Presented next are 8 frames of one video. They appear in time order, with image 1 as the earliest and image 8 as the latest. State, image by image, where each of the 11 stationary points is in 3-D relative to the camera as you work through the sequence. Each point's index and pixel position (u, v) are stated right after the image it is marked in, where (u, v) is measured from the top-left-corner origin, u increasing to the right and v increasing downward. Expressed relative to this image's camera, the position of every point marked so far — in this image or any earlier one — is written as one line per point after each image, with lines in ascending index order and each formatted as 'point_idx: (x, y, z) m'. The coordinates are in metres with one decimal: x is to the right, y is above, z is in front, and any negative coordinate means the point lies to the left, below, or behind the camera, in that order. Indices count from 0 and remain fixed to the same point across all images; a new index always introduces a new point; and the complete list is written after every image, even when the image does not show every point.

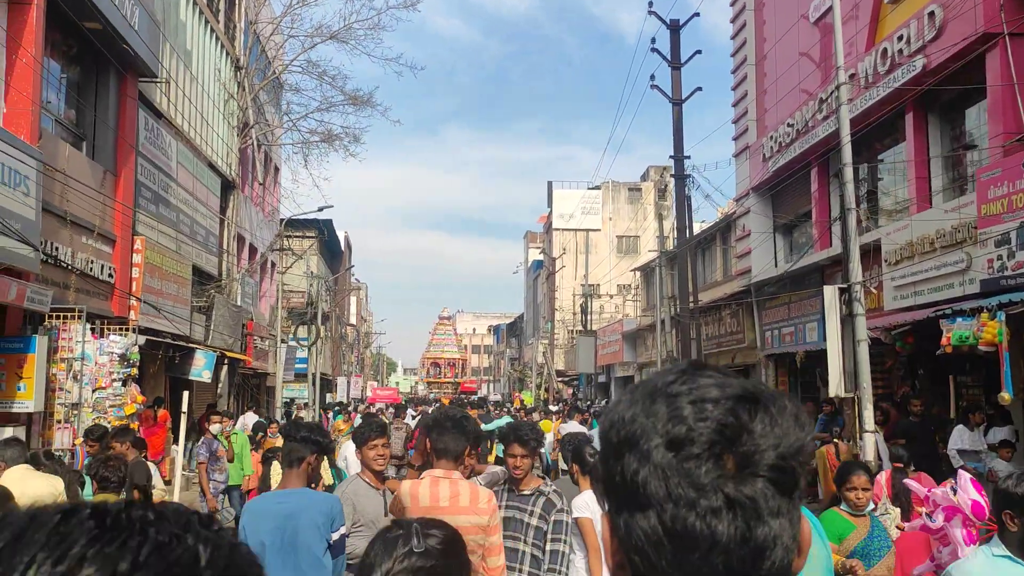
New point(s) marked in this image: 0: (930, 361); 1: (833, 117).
0: (+5.4, -0.9, +11.3) m
1: (+5.2, +2.8, +14.3) m
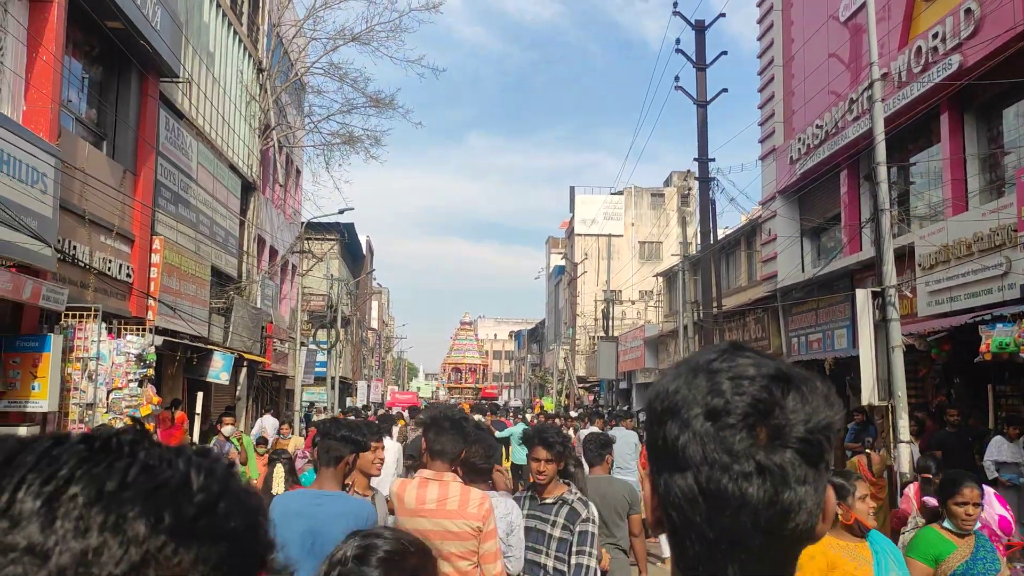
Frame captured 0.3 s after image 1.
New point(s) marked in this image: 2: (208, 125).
0: (+5.7, -1.0, +10.9) m
1: (+5.6, +2.7, +13.9) m
2: (-6.3, +3.3, +17.9) m
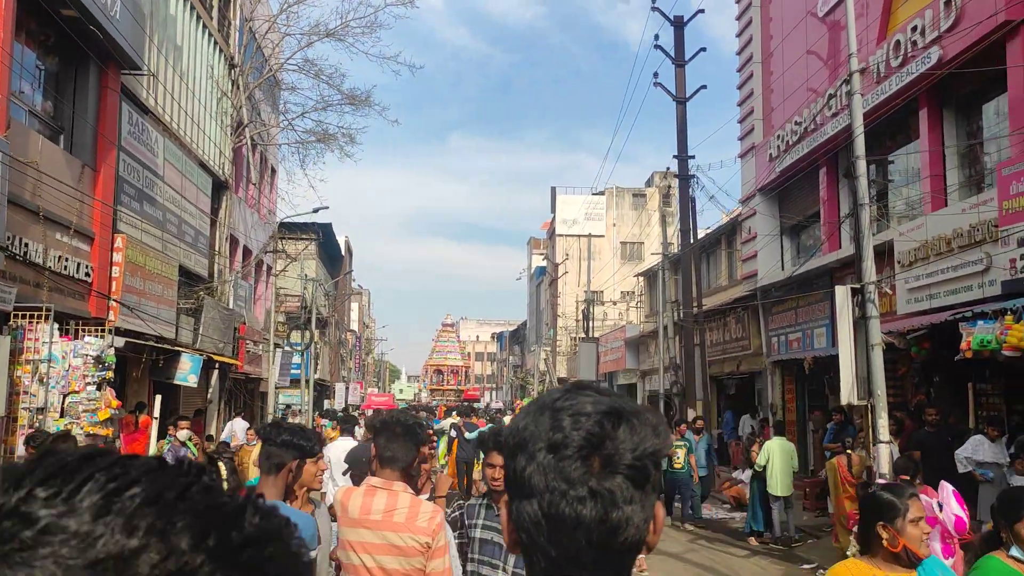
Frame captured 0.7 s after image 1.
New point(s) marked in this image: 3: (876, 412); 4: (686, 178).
0: (+5.3, -0.9, +10.7) m
1: (+5.2, +2.7, +13.7) m
2: (-6.7, +3.3, +17.5) m
3: (+3.7, -1.2, +8.8) m
4: (+3.5, +2.2, +17.8) m
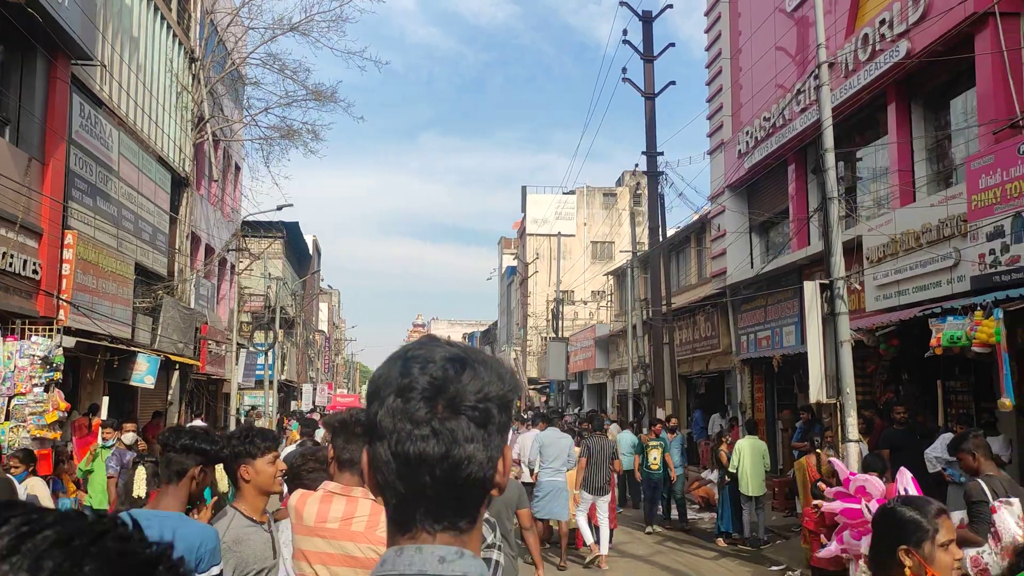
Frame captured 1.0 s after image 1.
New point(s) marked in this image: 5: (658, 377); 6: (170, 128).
0: (+4.9, -0.9, +10.5) m
1: (+4.6, +2.8, +13.6) m
2: (-7.4, +3.4, +17.0) m
3: (+3.3, -1.2, +8.6) m
4: (+2.9, +2.3, +17.6) m
5: (+2.9, -1.7, +17.2) m
6: (-7.7, +3.6, +19.6) m
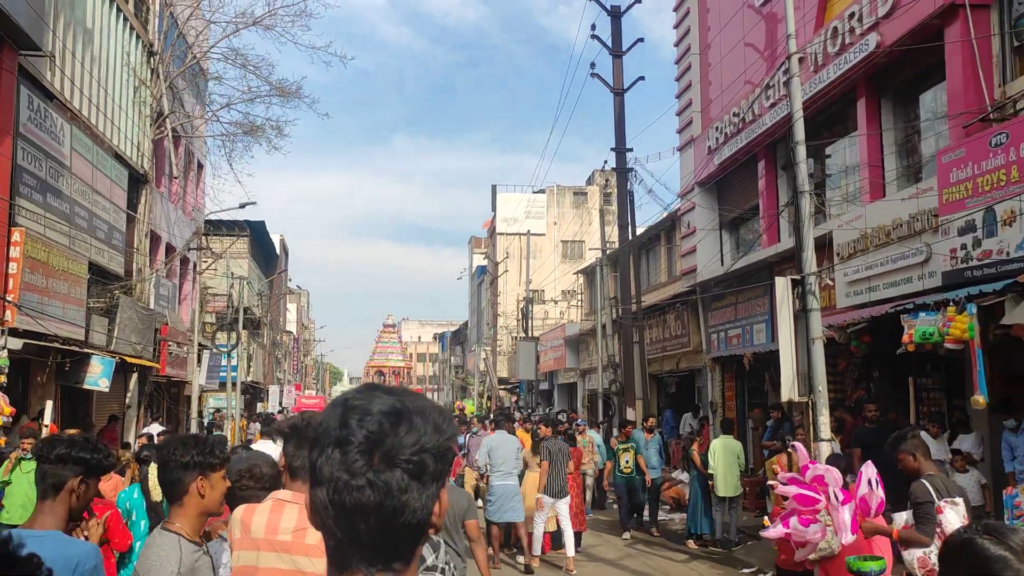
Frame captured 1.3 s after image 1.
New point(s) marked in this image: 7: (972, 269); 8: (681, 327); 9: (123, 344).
0: (+4.5, -0.9, +10.4) m
1: (+4.1, +2.8, +13.4) m
2: (-8.0, +3.4, +16.4) m
3: (+2.9, -1.2, +8.4) m
4: (+2.2, +2.3, +17.4) m
5: (+2.3, -1.7, +17.0) m
6: (-8.4, +3.6, +19.1) m
7: (+4.5, +0.2, +8.5) m
8: (+3.6, -0.8, +18.4) m
9: (-7.8, -1.1, +17.6) m
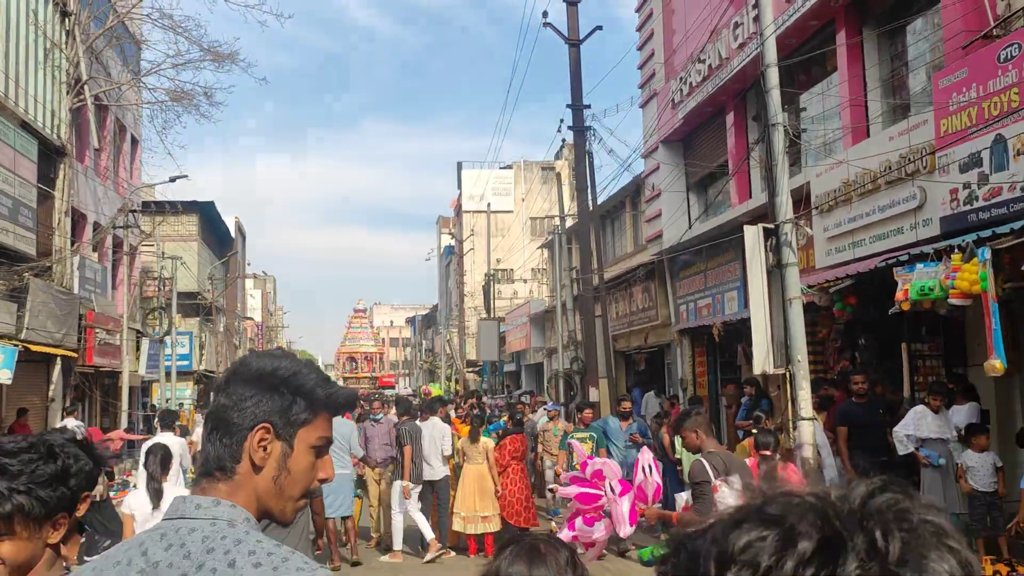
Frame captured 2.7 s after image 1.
0: (+3.8, -0.4, +9.1) m
1: (+3.3, +3.4, +12.1) m
2: (-9.0, +3.7, +14.7) m
3: (+2.3, -0.8, +7.1) m
4: (+1.3, +2.9, +16.0) m
5: (+1.4, -1.2, +15.6) m
6: (-9.4, +3.9, +17.3) m
7: (+3.8, +0.6, +7.2) m
8: (+2.7, -0.2, +17.1) m
9: (-8.7, -0.8, +16.0) m
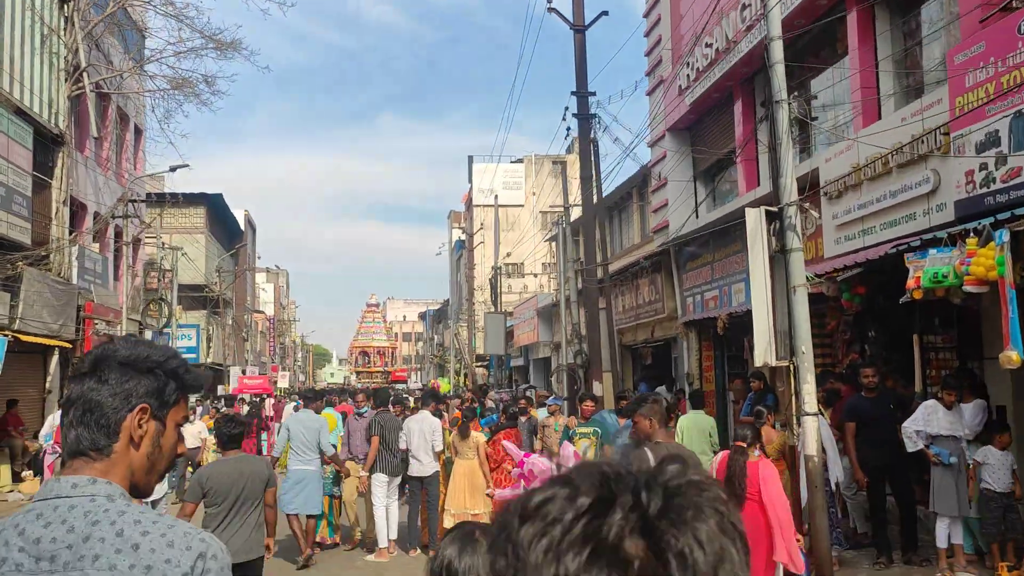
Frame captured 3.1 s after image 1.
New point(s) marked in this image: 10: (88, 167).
0: (+3.7, -0.3, +8.7) m
1: (+3.3, +3.5, +11.6) m
2: (-8.9, +3.9, +14.5) m
3: (+2.2, -0.7, +6.7) m
4: (+1.3, +3.0, +15.5) m
5: (+1.4, -1.0, +15.2) m
6: (-9.4, +4.1, +17.1) m
7: (+3.7, +0.7, +6.7) m
8: (+2.7, -0.1, +16.7) m
9: (-8.6, -0.6, +15.7) m
10: (-9.7, +2.8, +20.0) m
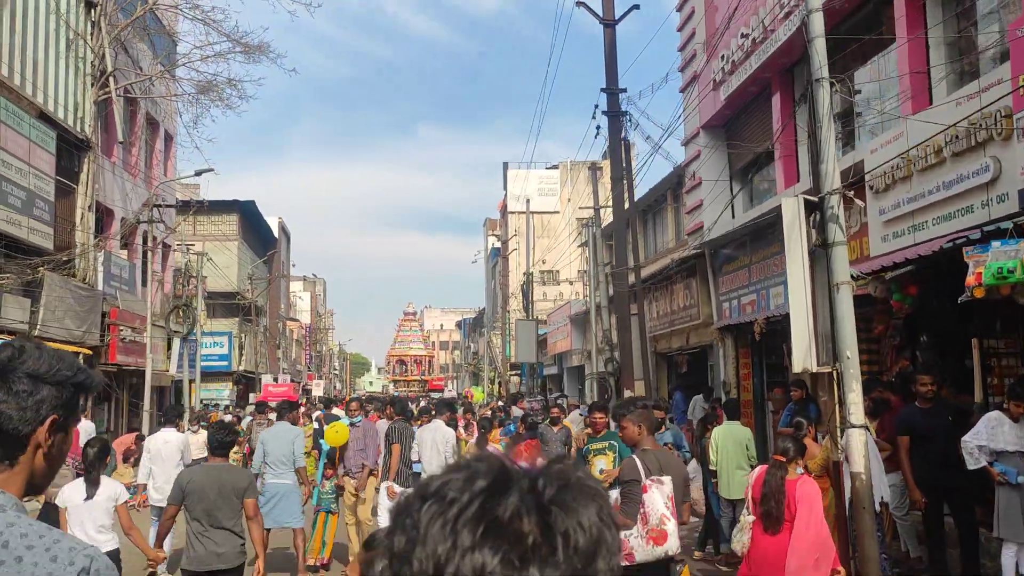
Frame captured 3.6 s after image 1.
0: (+3.9, -0.3, +7.9) m
1: (+3.6, +3.4, +10.9) m
2: (-8.5, +3.8, +14.3) m
3: (+2.3, -0.6, +6.0) m
4: (+1.8, +2.9, +14.9) m
5: (+1.9, -1.1, +14.6) m
6: (-8.8, +4.0, +16.9) m
7: (+3.8, +0.7, +6.0) m
8: (+3.2, -0.2, +16.0) m
9: (-8.2, -0.7, +15.5) m
10: (-9.0, +2.6, +19.9) m
